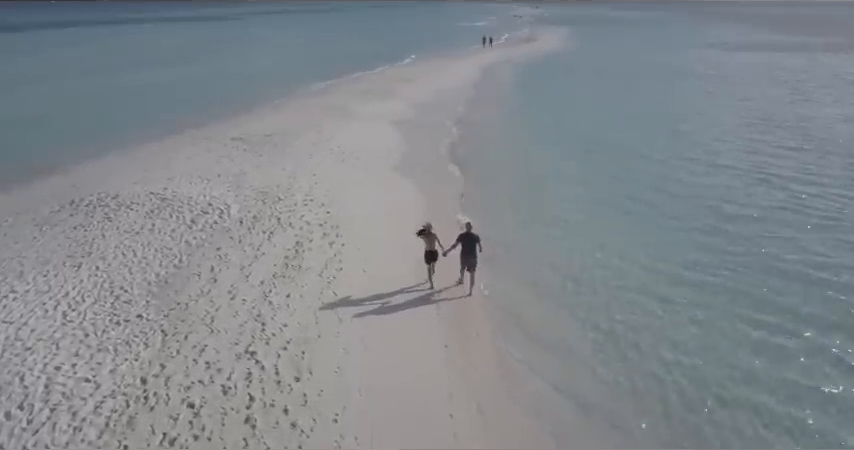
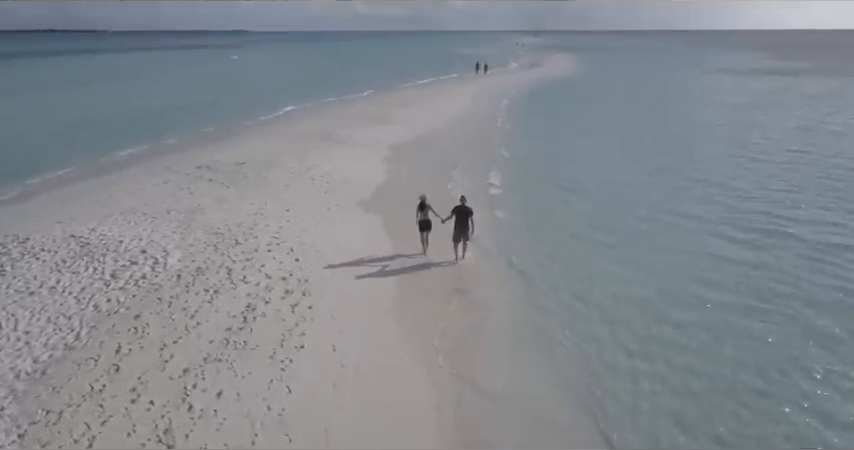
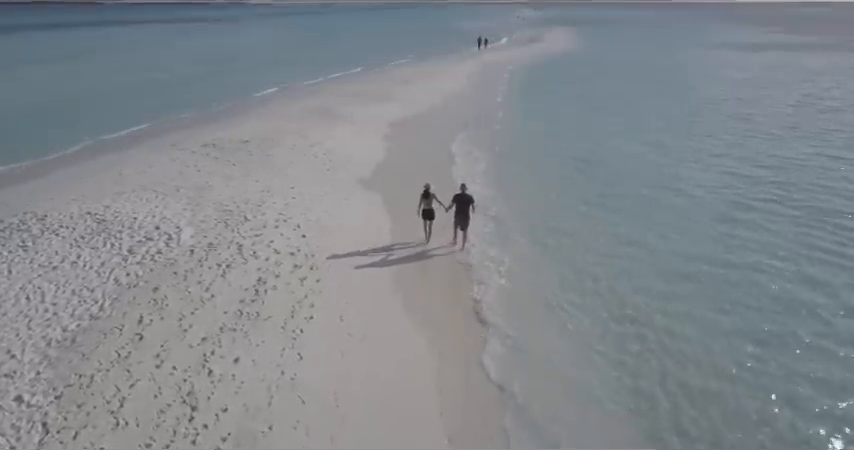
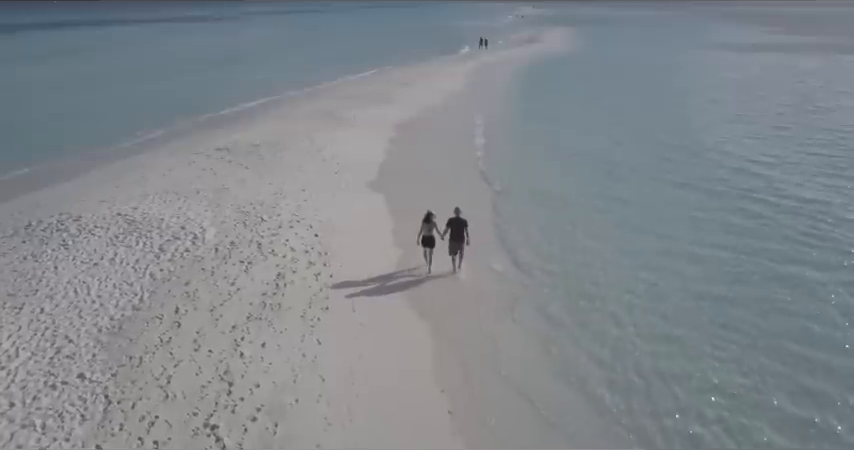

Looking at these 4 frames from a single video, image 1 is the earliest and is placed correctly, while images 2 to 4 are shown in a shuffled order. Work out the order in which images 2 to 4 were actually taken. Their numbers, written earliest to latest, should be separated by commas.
4, 3, 2
